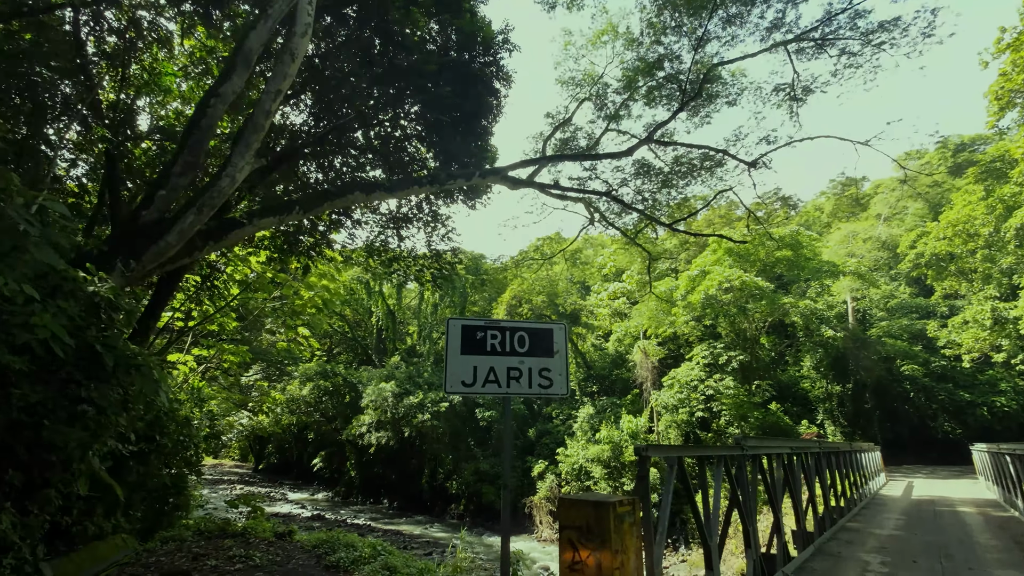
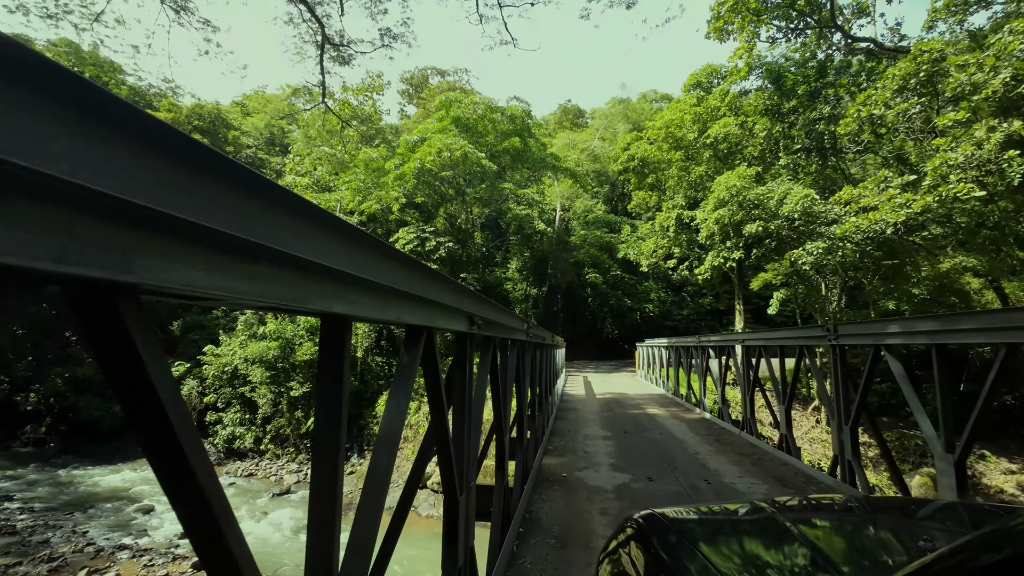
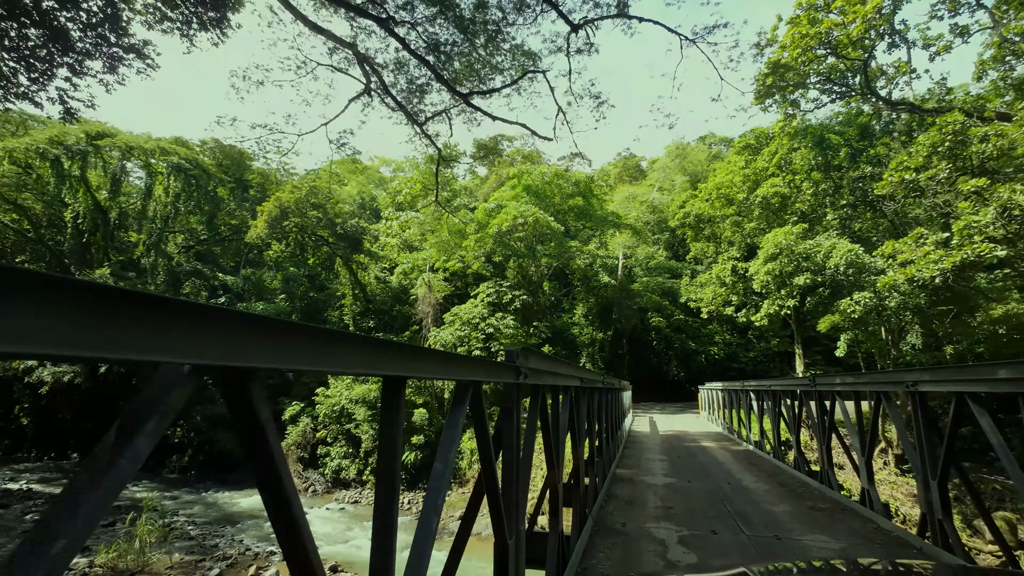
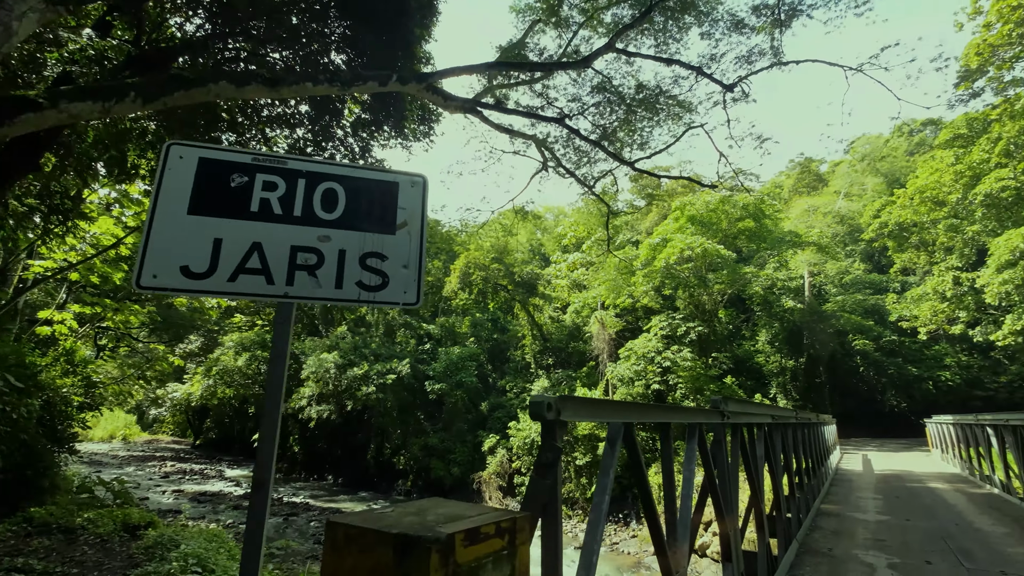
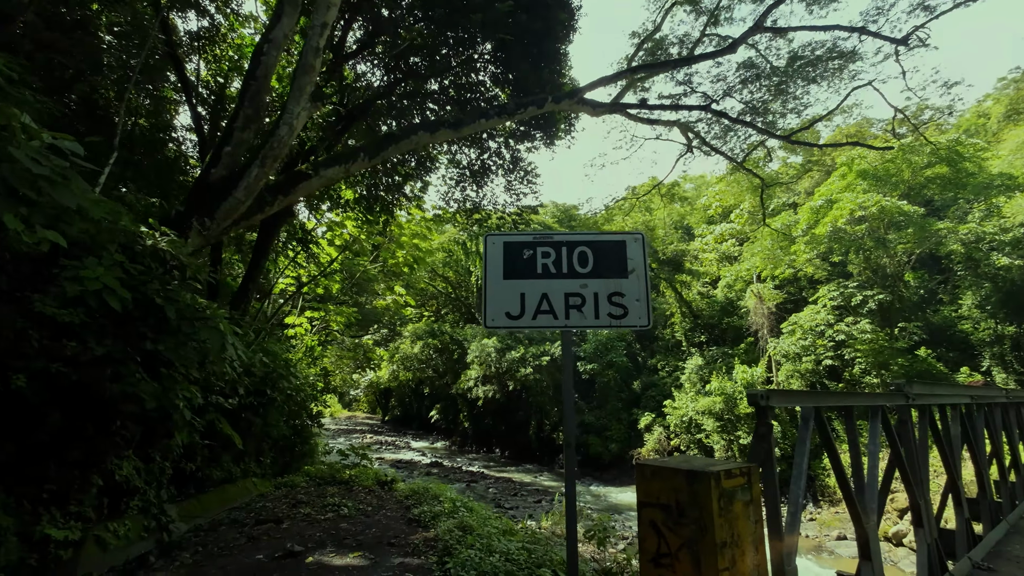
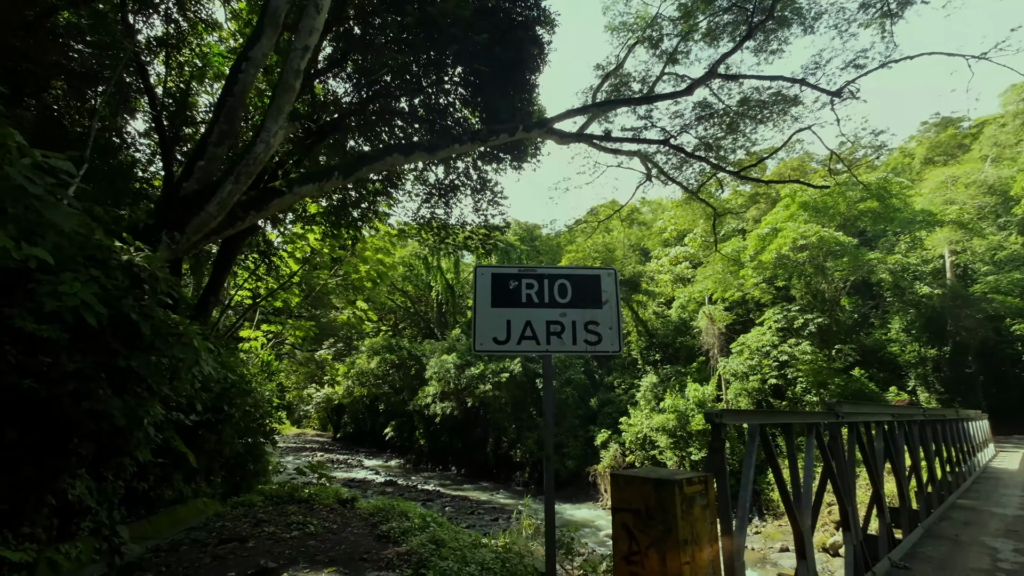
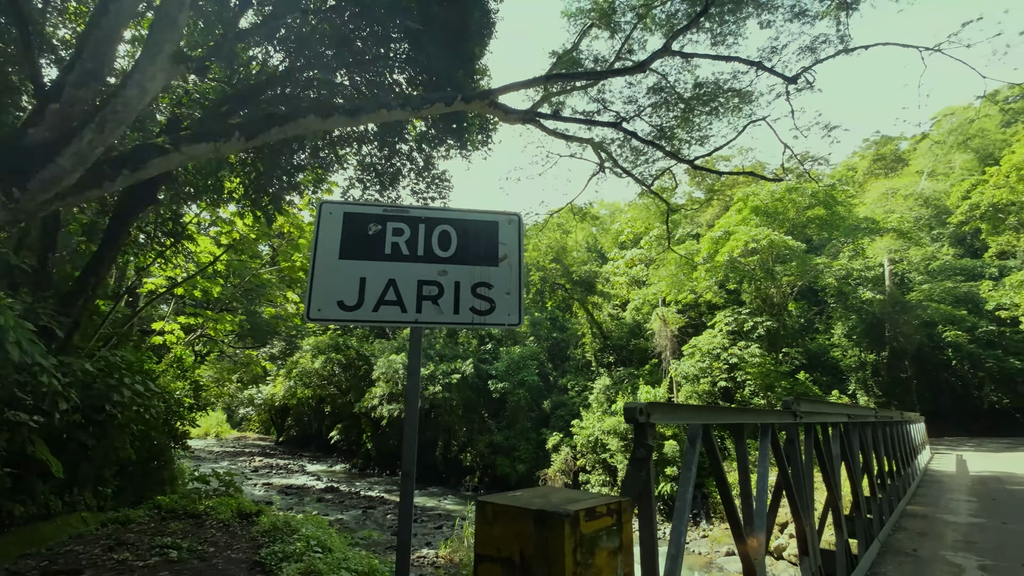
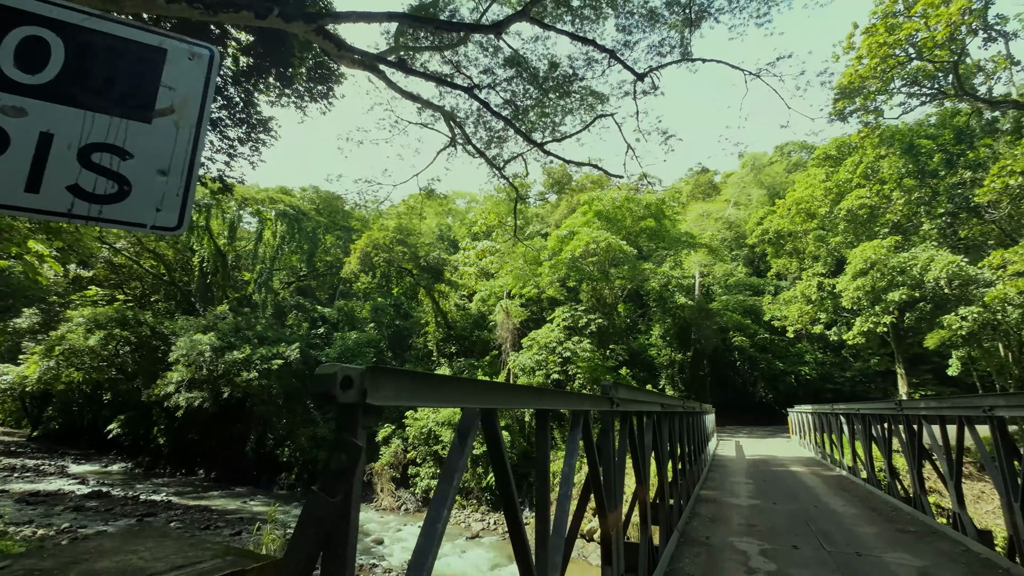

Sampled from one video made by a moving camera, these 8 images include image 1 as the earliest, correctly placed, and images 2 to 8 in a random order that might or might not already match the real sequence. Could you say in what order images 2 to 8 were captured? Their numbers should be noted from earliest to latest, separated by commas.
6, 5, 7, 4, 8, 3, 2
